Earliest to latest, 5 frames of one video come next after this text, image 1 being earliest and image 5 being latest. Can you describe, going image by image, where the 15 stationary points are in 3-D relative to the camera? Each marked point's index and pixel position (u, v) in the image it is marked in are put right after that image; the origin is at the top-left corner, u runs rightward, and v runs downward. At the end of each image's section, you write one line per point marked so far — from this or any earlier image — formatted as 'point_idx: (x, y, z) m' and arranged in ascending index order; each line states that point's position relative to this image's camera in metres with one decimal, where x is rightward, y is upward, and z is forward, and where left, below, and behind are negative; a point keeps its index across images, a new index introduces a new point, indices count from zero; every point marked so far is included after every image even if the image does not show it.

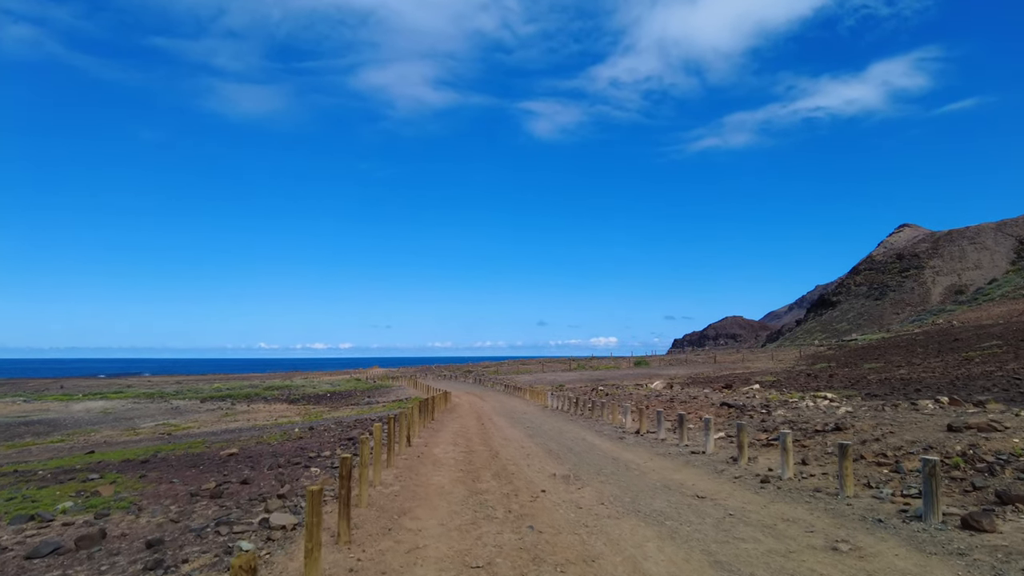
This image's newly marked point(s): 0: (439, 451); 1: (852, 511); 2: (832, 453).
0: (-1.9, -4.3, +17.3) m
1: (+5.0, -3.3, +9.8) m
2: (+6.8, -3.5, +14.0) m
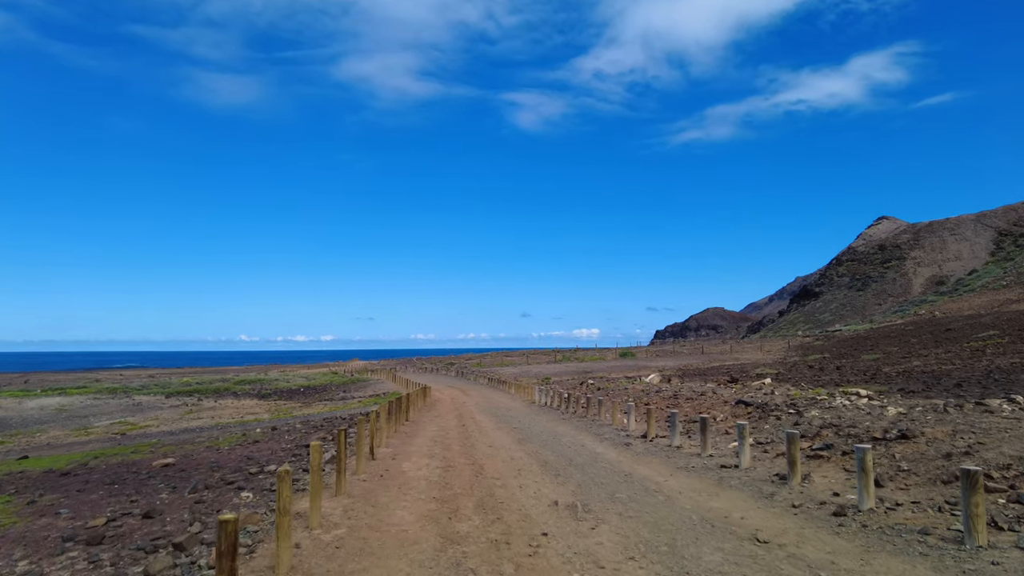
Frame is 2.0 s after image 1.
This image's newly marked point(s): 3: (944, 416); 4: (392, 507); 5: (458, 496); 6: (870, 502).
0: (-2.2, -3.8, +14.0) m
1: (+5.0, -2.9, +6.7) m
2: (+6.6, -3.0, +10.9) m
3: (+9.4, -2.8, +14.5) m
4: (-1.8, -3.4, +10.2) m
5: (-0.9, -3.4, +10.9) m
6: (+5.1, -3.0, +9.5) m
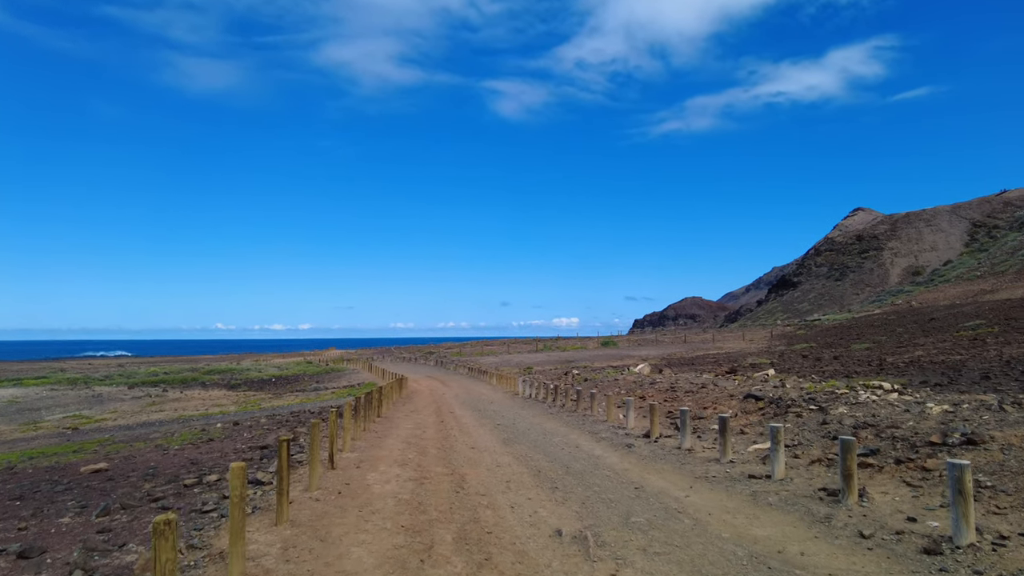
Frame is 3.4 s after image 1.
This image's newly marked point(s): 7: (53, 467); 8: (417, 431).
0: (-2.4, -3.3, +11.6) m
1: (+5.0, -2.6, +4.5) m
2: (+6.4, -2.6, +8.8) m
3: (+9.1, -2.4, +12.4) m
4: (-1.9, -3.0, +7.8) m
5: (-1.0, -3.0, +8.6) m
6: (+5.0, -2.7, +7.3) m
7: (-12.9, -5.1, +18.8) m
8: (-2.7, -4.0, +18.7) m
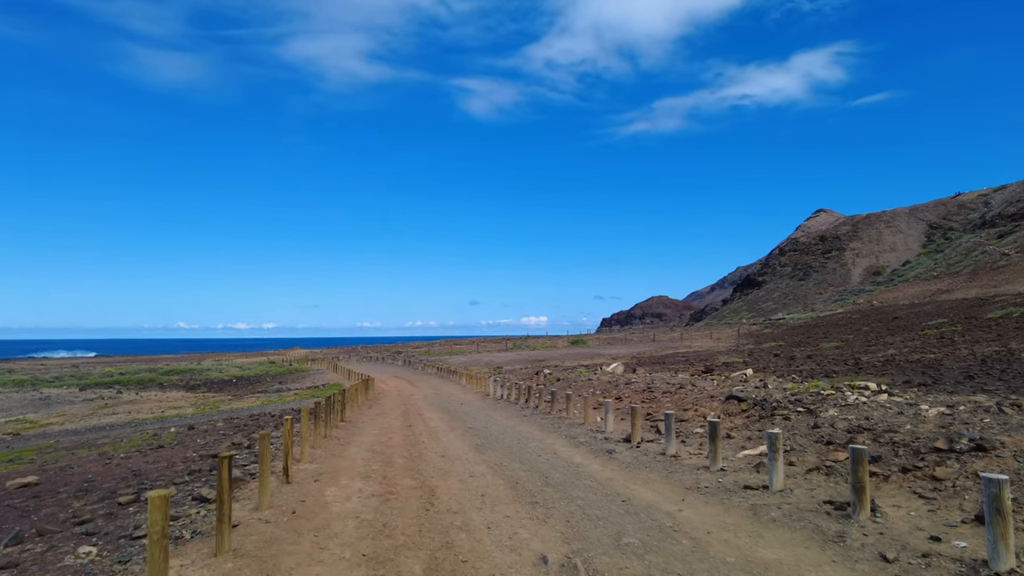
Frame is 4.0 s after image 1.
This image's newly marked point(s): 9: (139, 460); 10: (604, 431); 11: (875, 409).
0: (-2.8, -3.2, +10.4) m
1: (+4.9, -2.5, +3.7) m
2: (+6.2, -2.6, +8.0) m
3: (+8.7, -2.3, +11.8) m
4: (-2.1, -2.9, +6.7) m
5: (-1.3, -3.0, +7.5) m
6: (+4.8, -2.6, +6.4) m
7: (-13.6, -4.9, +17.1) m
8: (-3.4, -3.9, +17.5) m
9: (-10.1, -4.7, +18.0) m
10: (+2.4, -3.7, +17.4) m
11: (+7.9, -2.6, +14.5) m
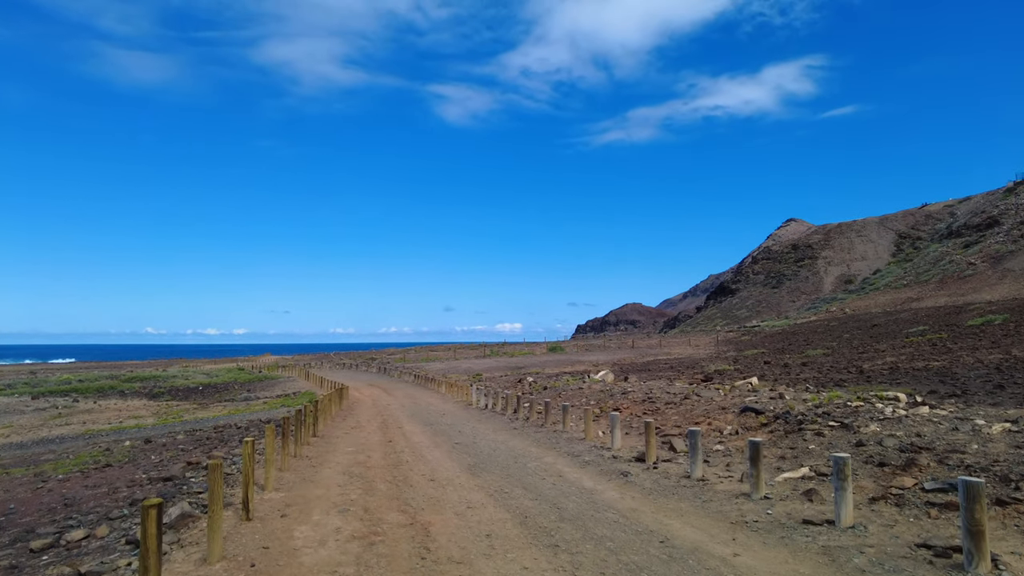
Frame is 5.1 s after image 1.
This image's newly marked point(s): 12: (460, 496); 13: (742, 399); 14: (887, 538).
0: (-2.6, -3.1, +8.4) m
1: (+5.3, -2.4, +2.0) m
2: (+6.4, -2.5, +6.3) m
3: (+8.8, -2.3, +10.2) m
4: (-1.8, -2.7, +4.7) m
5: (-1.0, -2.8, +5.5) m
6: (+5.1, -2.5, +4.7) m
7: (-13.7, -4.8, +14.7) m
8: (-3.5, -3.9, +15.4) m
9: (-10.2, -4.6, +15.6) m
10: (+2.3, -3.7, +15.6) m
11: (+7.9, -2.6, +12.8) m
12: (-0.9, -3.5, +11.5) m
13: (+6.7, -3.3, +19.7) m
14: (+4.5, -3.0, +8.0) m
